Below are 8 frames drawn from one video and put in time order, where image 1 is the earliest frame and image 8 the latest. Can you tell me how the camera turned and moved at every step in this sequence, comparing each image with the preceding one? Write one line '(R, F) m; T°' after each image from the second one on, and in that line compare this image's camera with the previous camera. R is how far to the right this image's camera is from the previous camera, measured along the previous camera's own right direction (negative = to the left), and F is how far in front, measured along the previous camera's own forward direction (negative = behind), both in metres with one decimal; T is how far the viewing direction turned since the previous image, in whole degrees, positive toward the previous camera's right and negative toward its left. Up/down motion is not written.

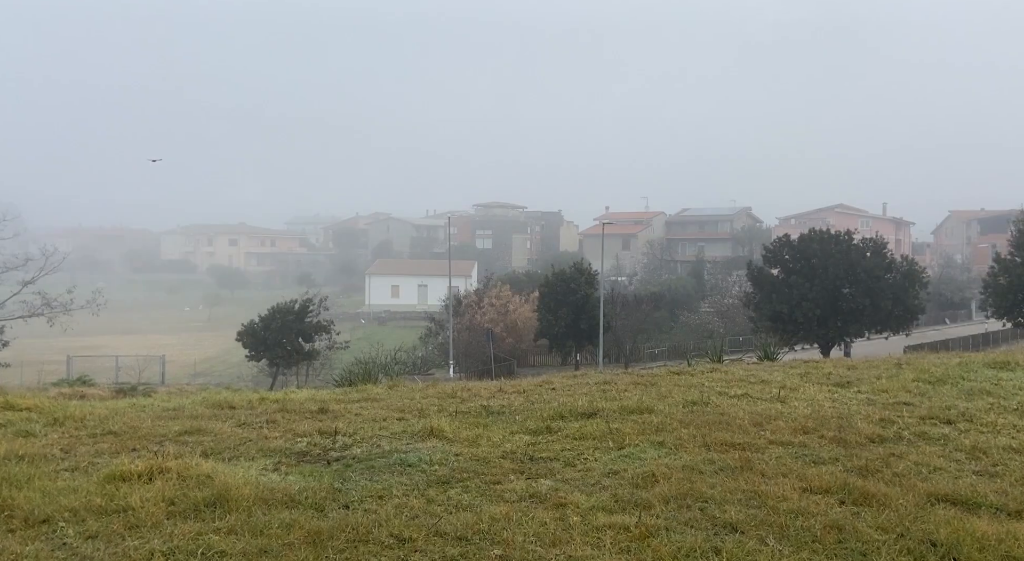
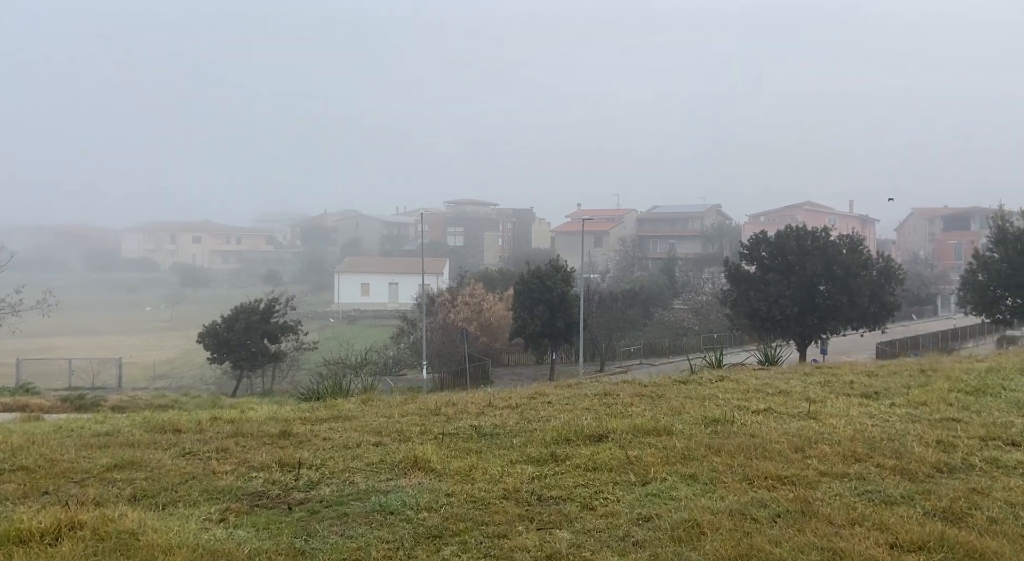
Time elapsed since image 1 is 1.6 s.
(-0.2, +1.5) m; +2°
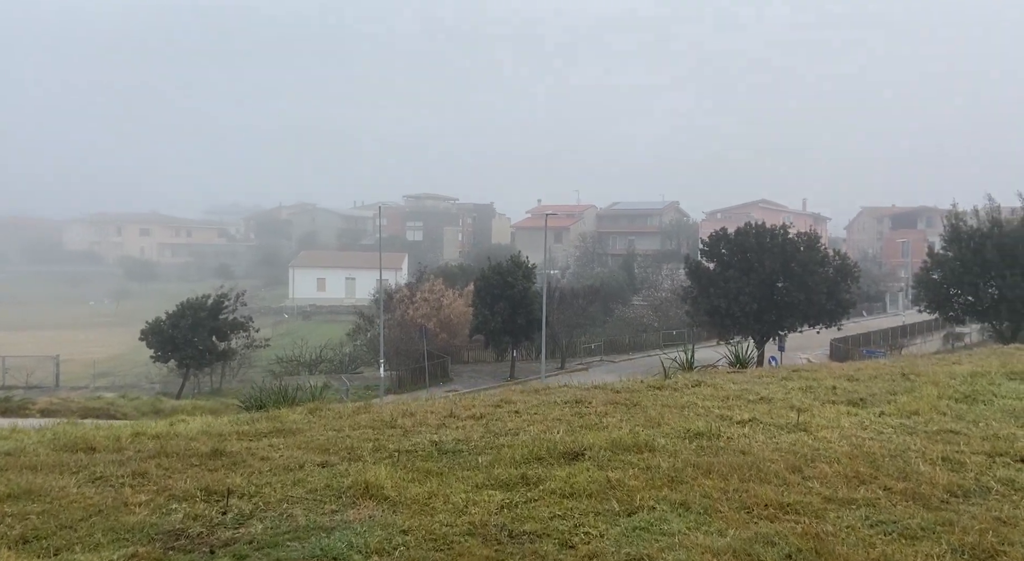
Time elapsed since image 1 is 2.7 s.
(-0.1, +0.9) m; +2°
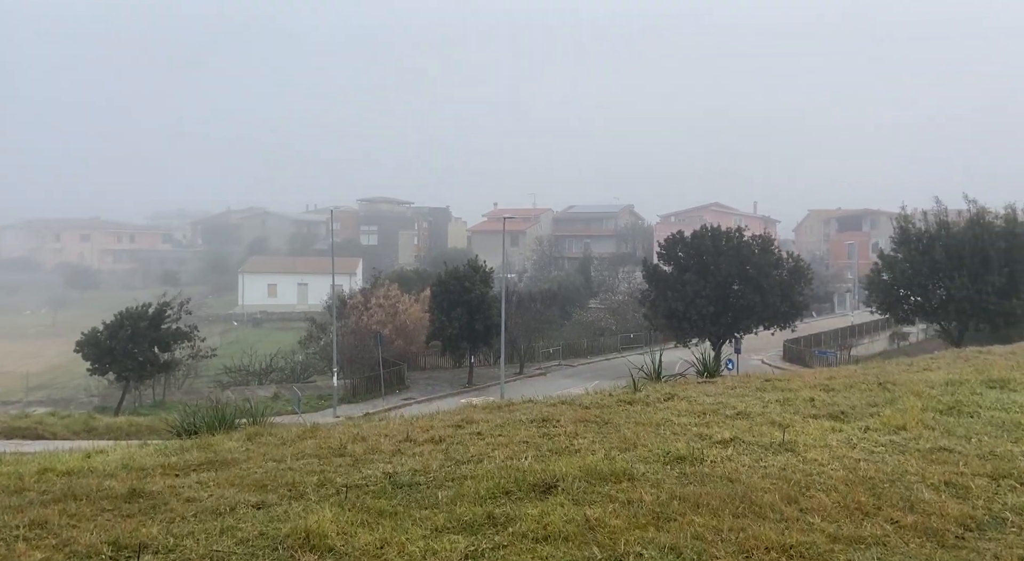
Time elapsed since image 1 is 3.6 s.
(0.0, +0.8) m; +3°
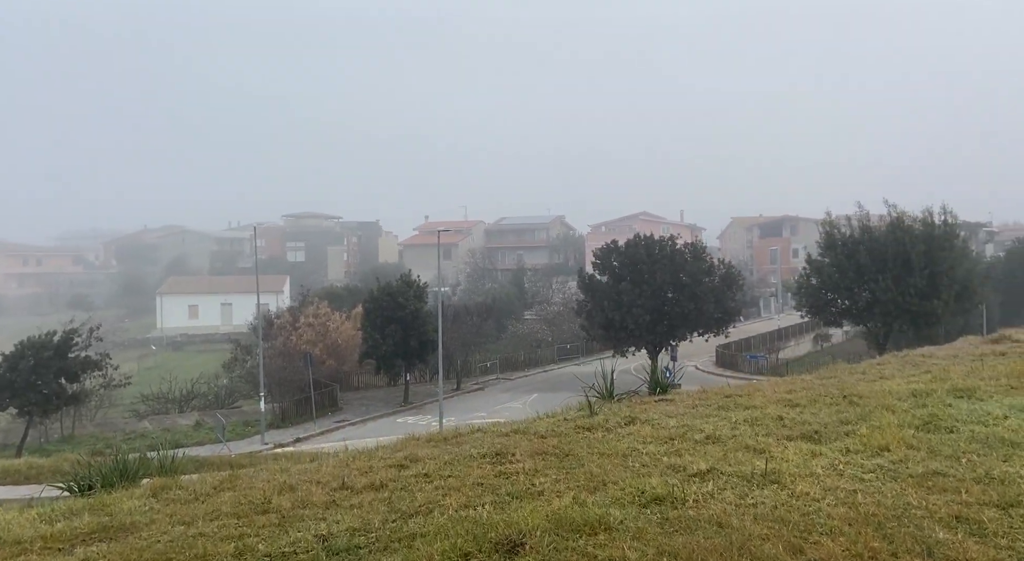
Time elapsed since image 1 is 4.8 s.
(-0.1, +1.0) m; +4°
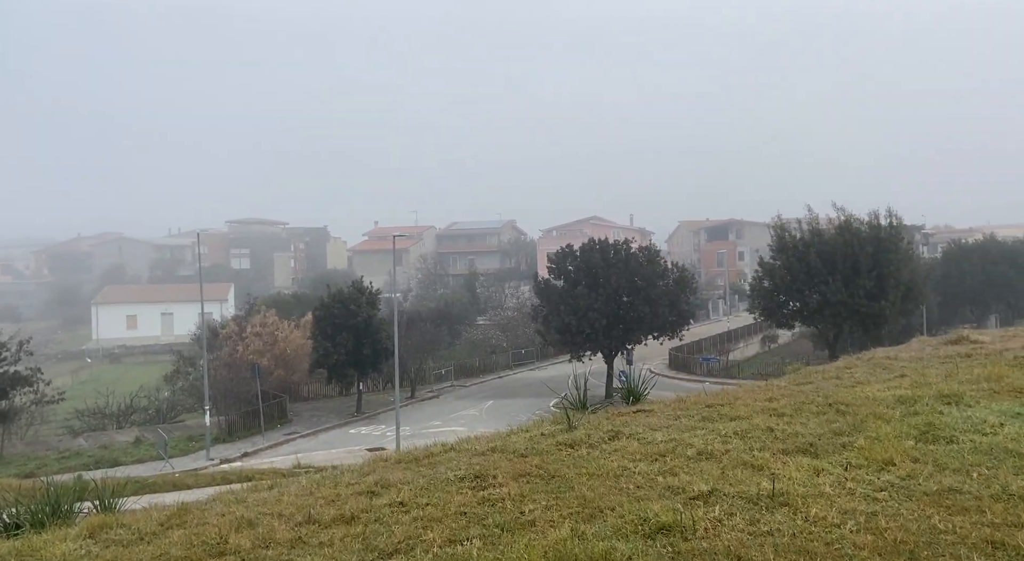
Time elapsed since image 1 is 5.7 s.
(-0.2, +0.7) m; +3°
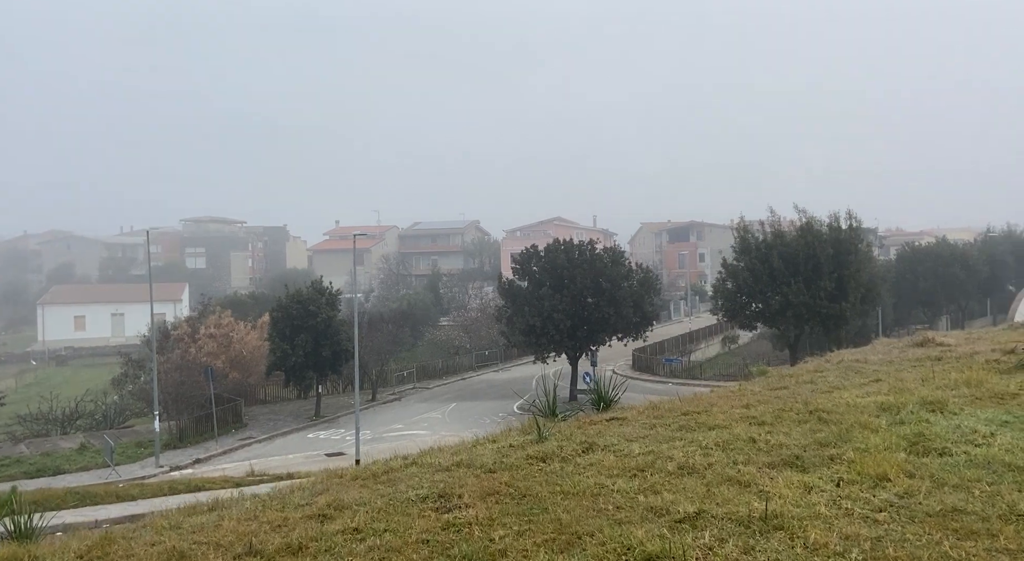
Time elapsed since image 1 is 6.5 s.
(0.0, +0.7) m; +2°
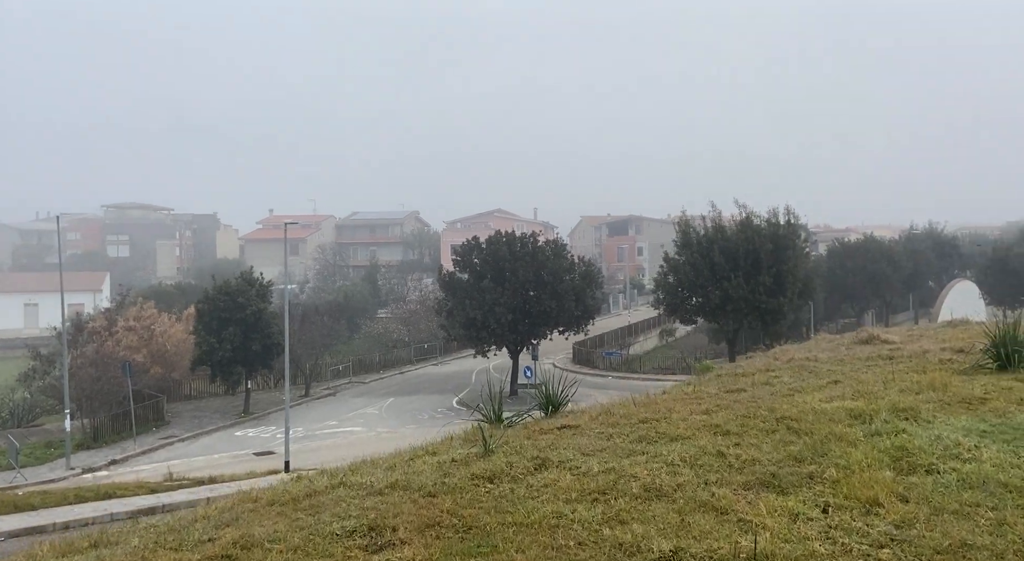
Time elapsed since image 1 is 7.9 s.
(0.0, +1.1) m; +4°
